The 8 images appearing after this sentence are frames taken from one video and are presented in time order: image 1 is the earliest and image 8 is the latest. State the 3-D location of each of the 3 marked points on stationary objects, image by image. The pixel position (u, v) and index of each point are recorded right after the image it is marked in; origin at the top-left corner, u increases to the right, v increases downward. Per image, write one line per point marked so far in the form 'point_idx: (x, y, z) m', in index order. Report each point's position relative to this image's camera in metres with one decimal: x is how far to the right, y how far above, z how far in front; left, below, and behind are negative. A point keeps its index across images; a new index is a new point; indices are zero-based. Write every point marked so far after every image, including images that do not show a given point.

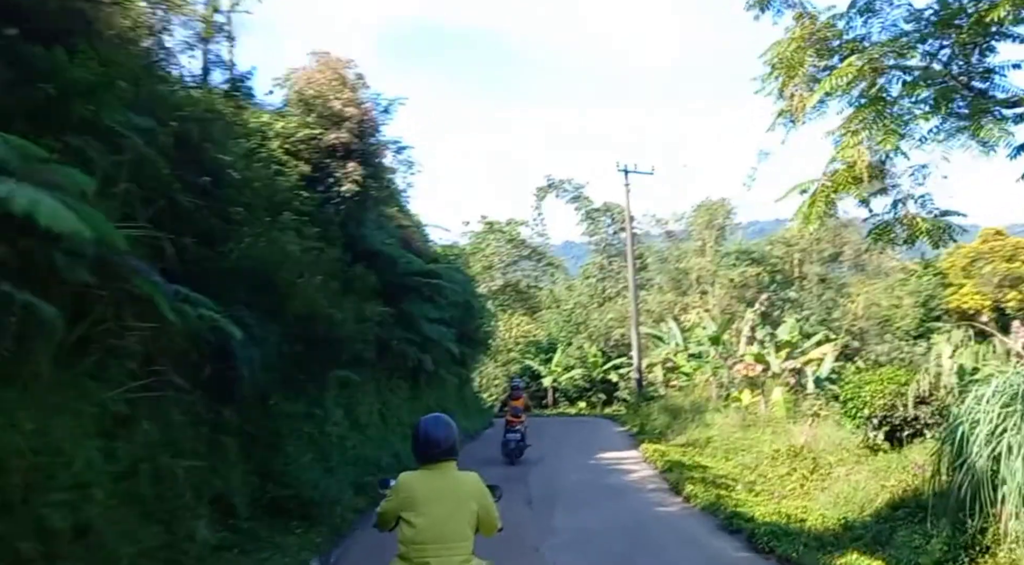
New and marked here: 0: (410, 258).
0: (-1.8, +0.4, +15.1) m
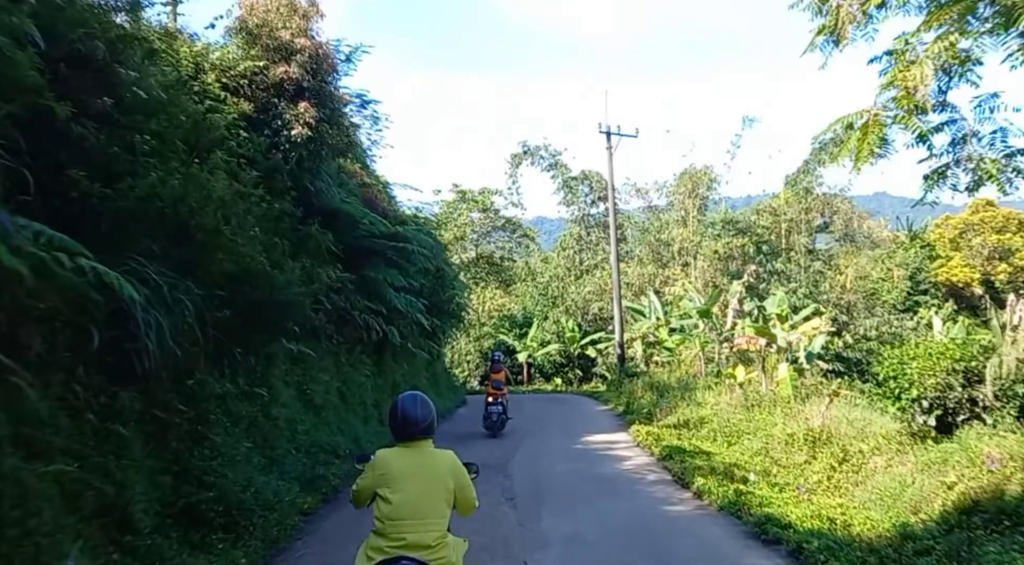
0: (-2.2, +1.0, +13.4) m
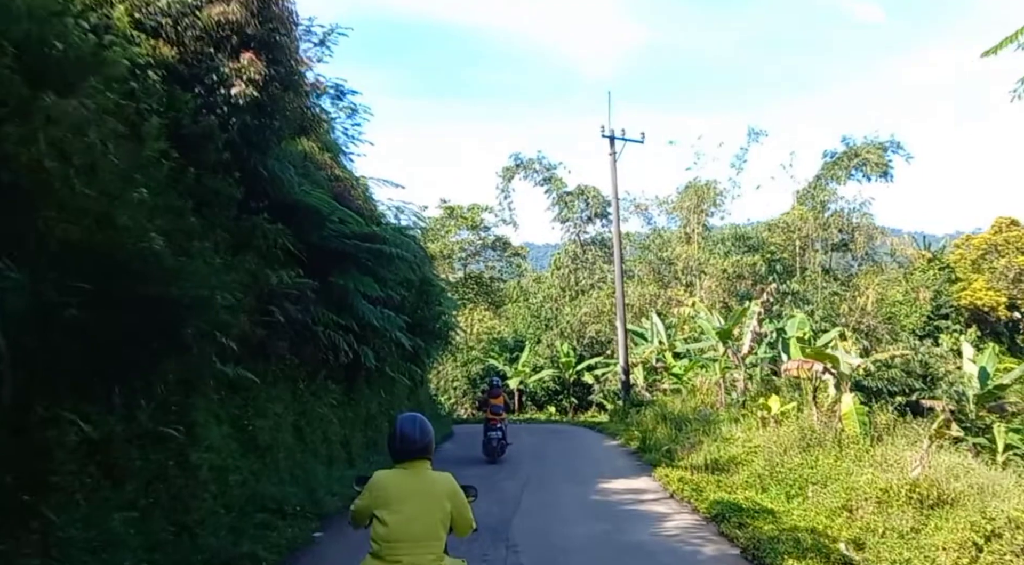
0: (-2.2, +0.9, +11.0) m
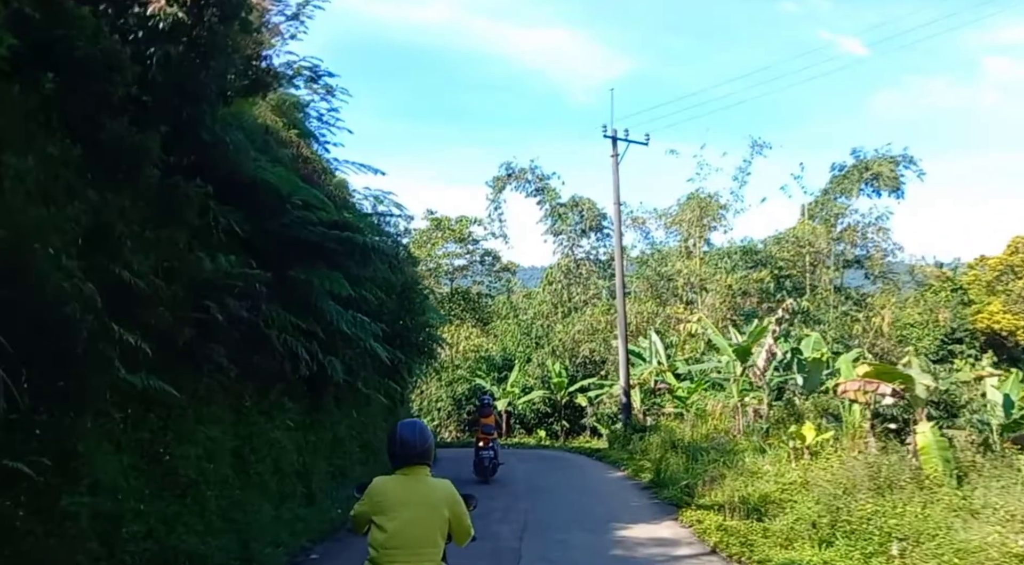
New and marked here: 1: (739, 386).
0: (-2.2, +0.9, +9.0) m
1: (+4.7, -2.1, +17.4) m
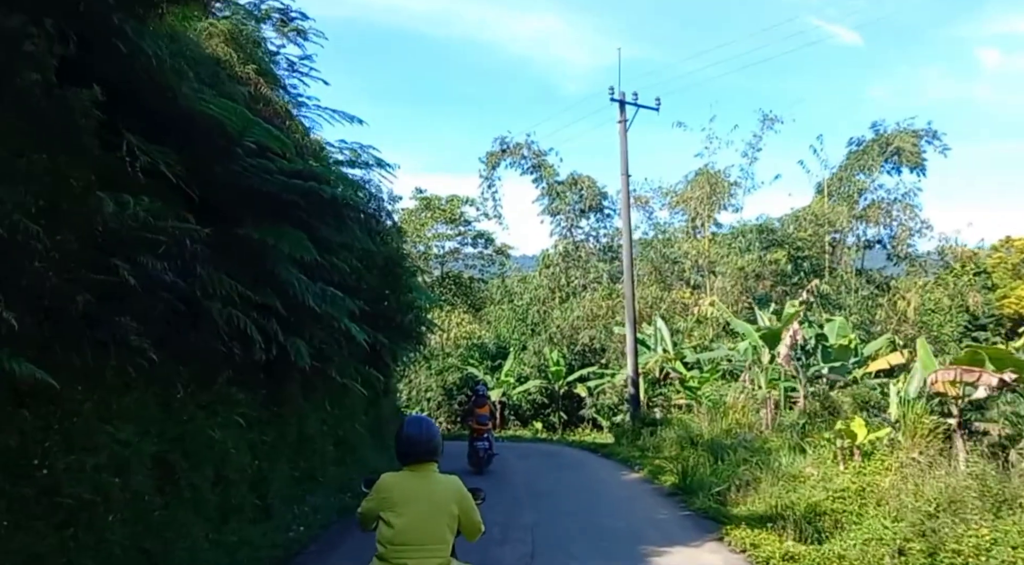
0: (-2.1, +1.3, +7.2) m
1: (+4.6, -1.7, +15.6) m
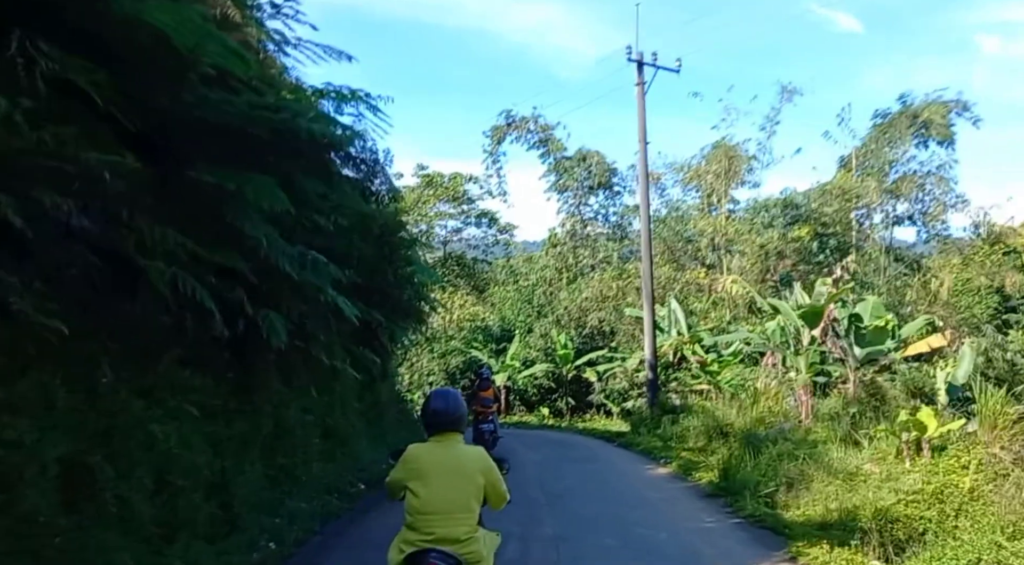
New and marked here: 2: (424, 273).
0: (-2.0, +1.6, +5.7) m
1: (+4.8, -1.3, +14.2) m
2: (-1.4, +0.1, +12.9) m
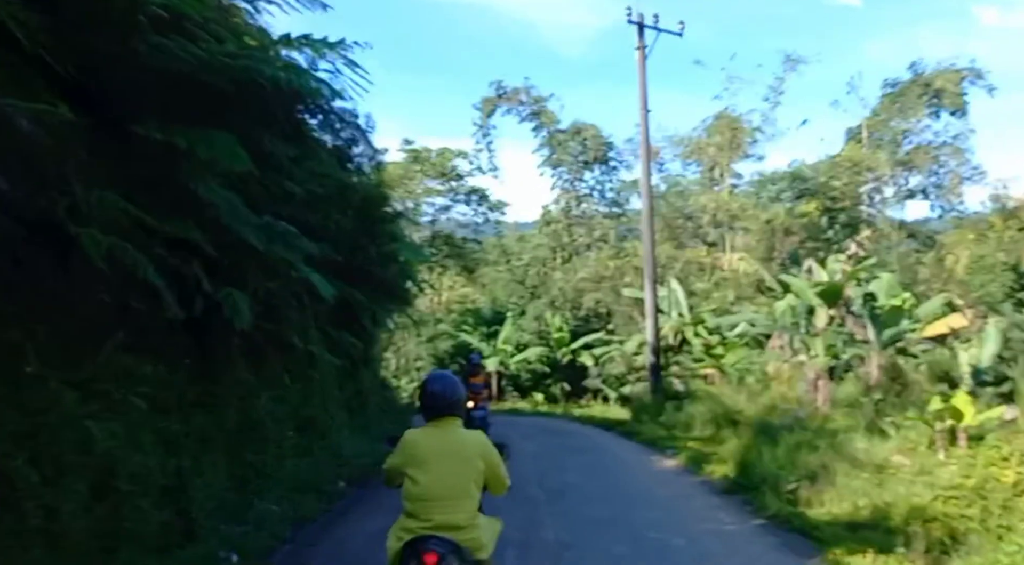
0: (-2.0, +1.7, +4.8) m
1: (+4.7, -0.9, +13.4) m
2: (-1.4, +0.4, +12.1) m
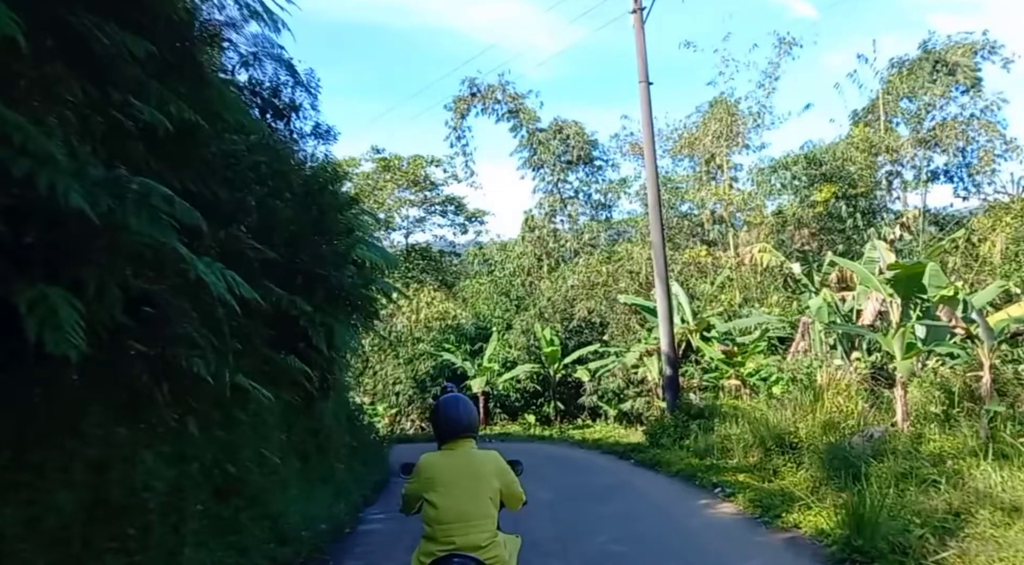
0: (-2.0, +1.8, +2.3) m
1: (+4.6, -0.7, +11.0) m
2: (-1.5, +0.4, +9.5) m
